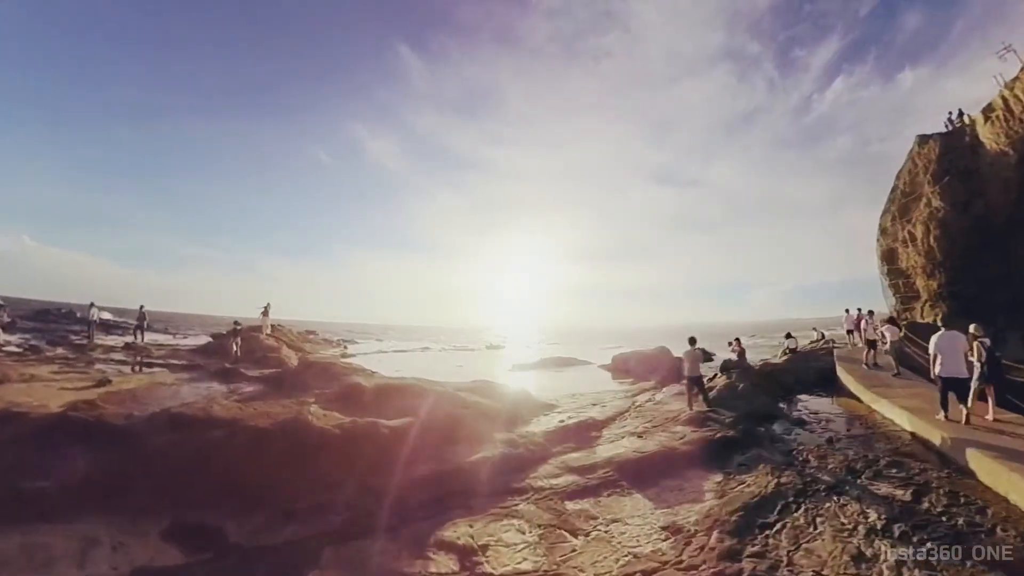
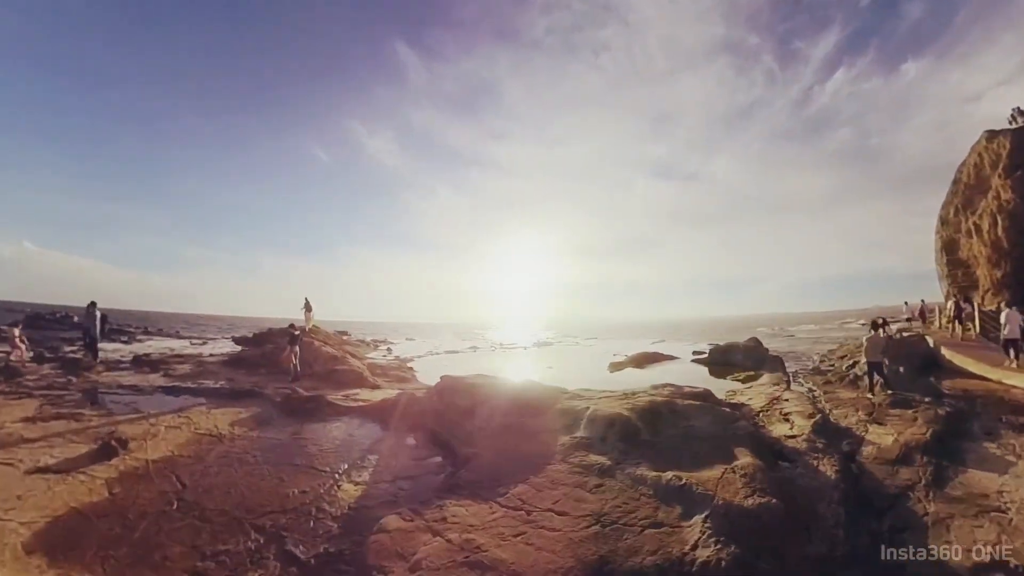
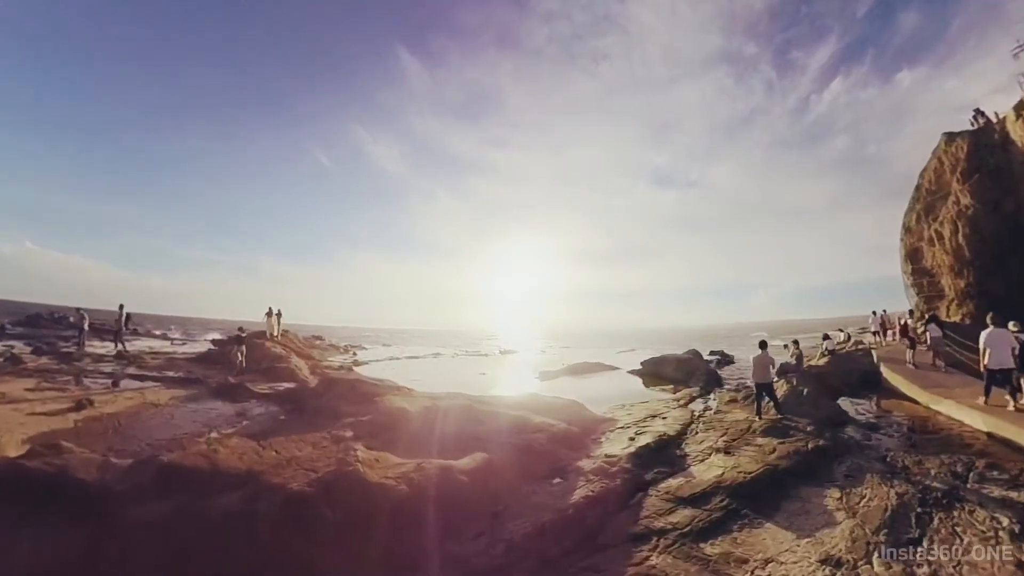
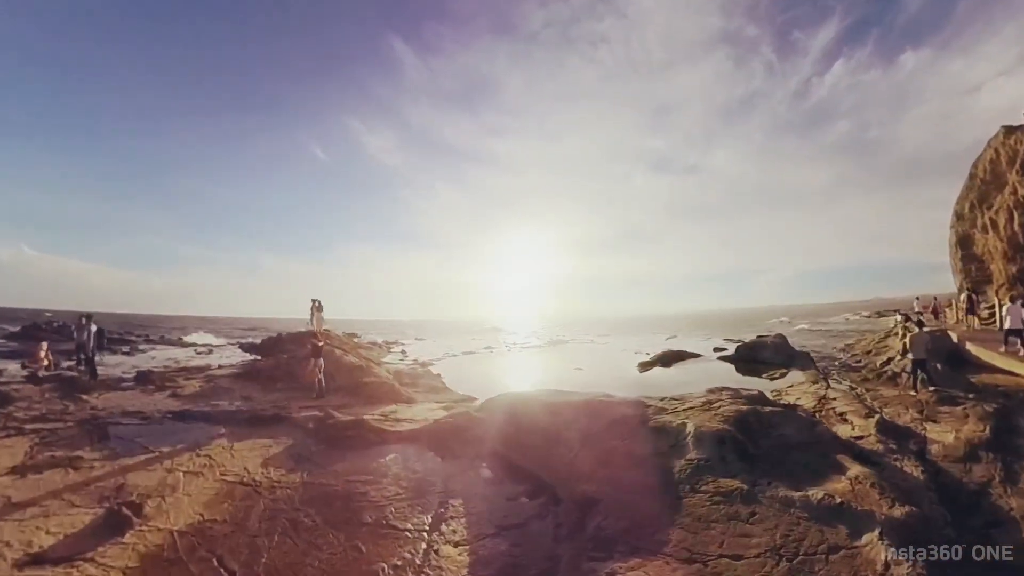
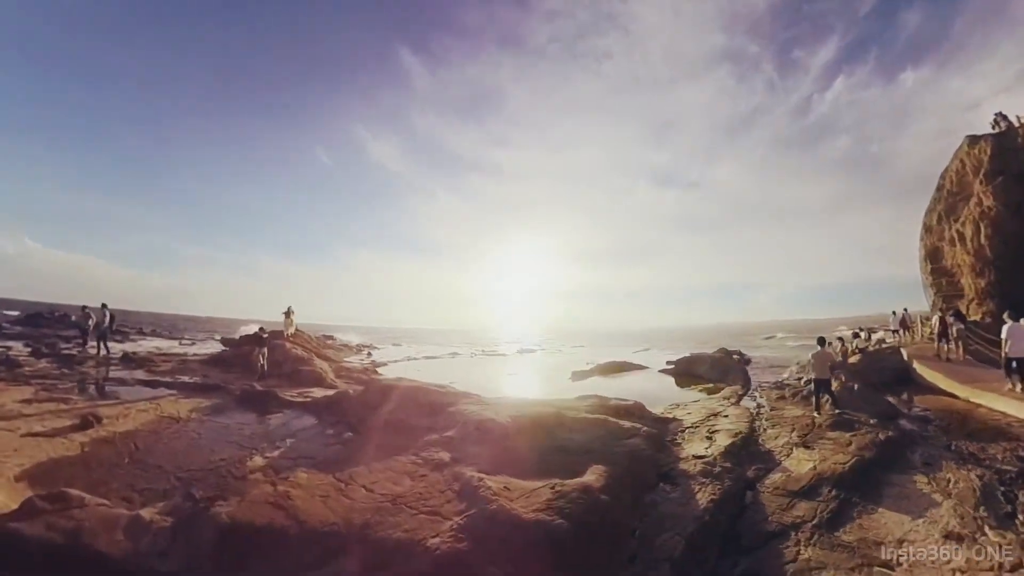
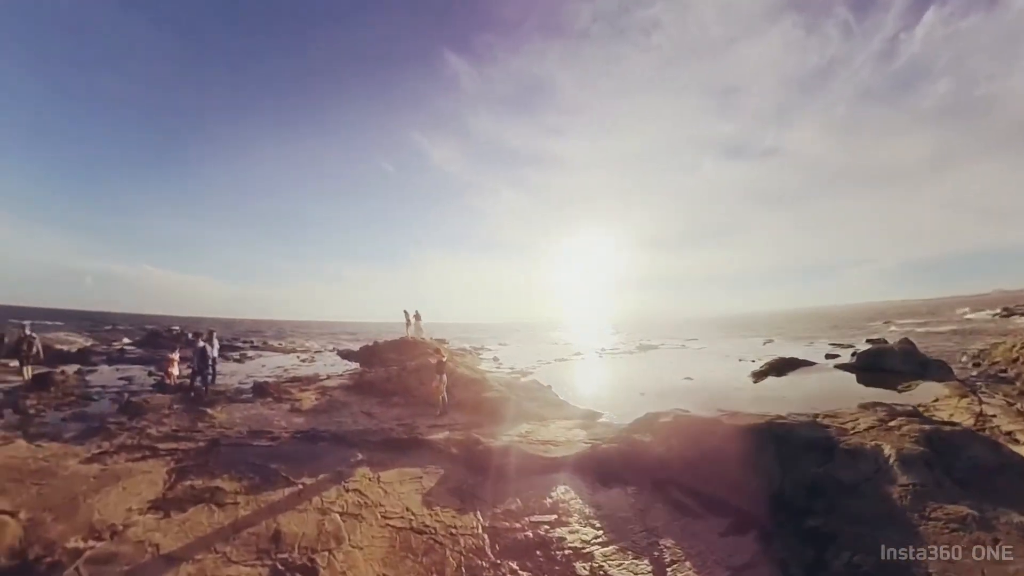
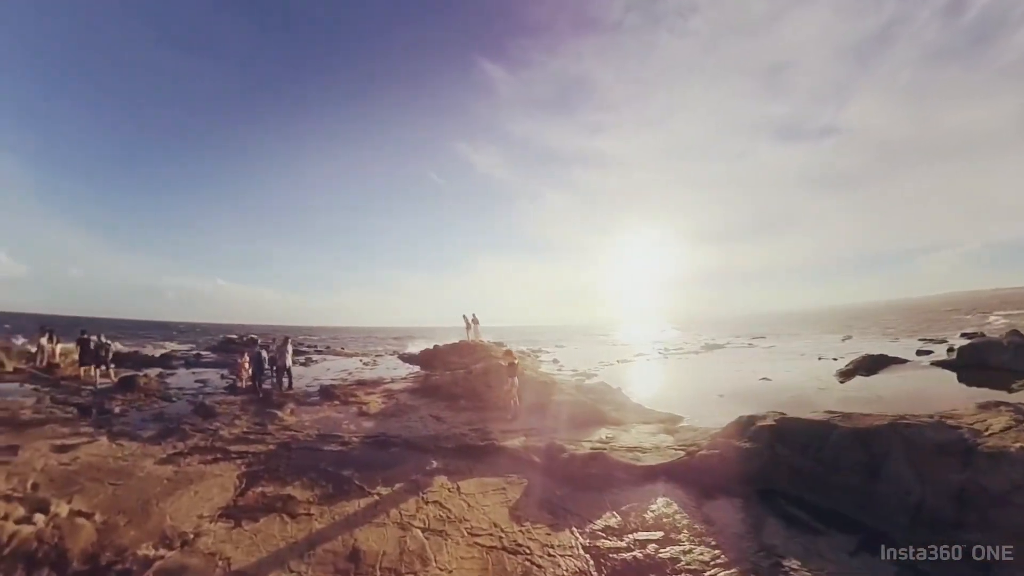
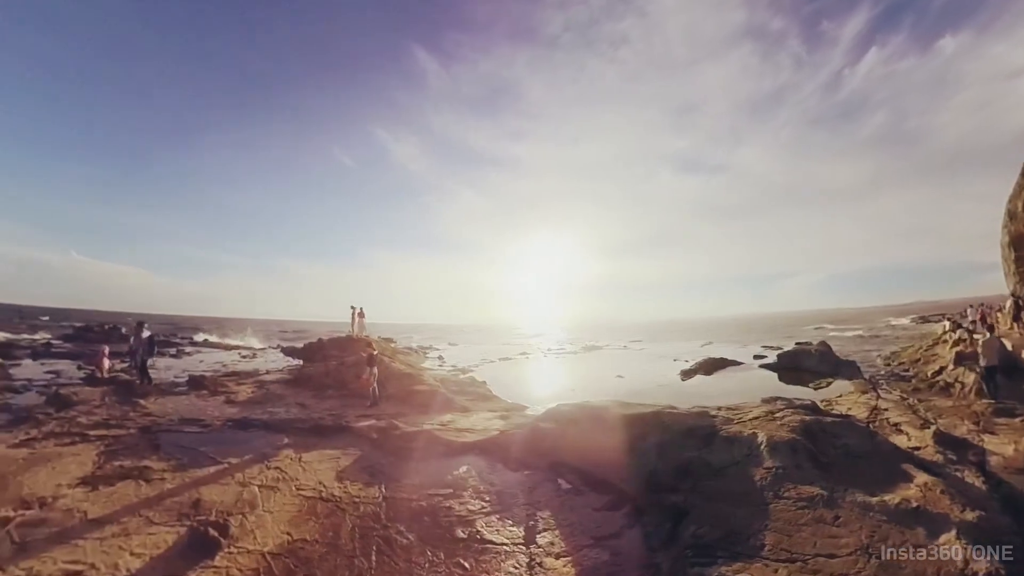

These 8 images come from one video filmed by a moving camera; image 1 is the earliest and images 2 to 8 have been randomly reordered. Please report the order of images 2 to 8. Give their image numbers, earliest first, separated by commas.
3, 5, 2, 4, 8, 6, 7
